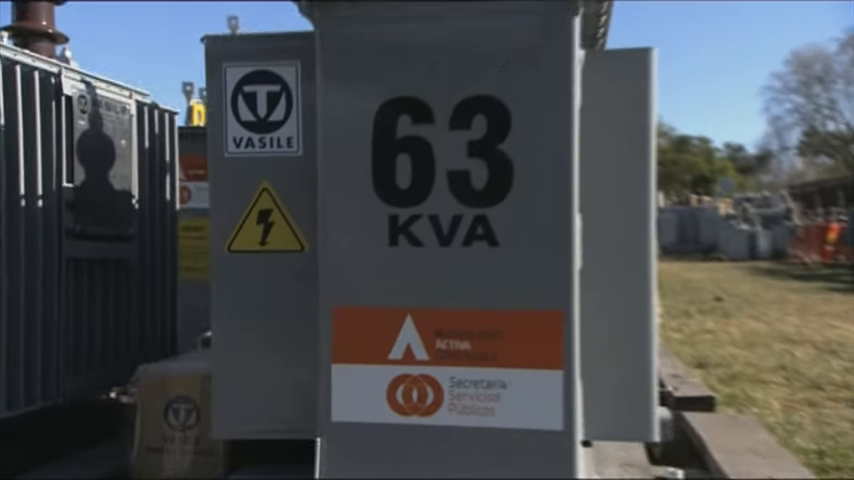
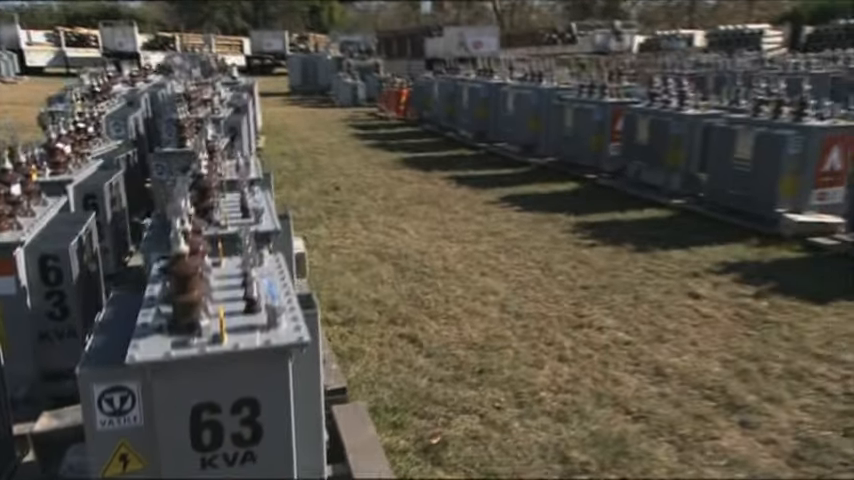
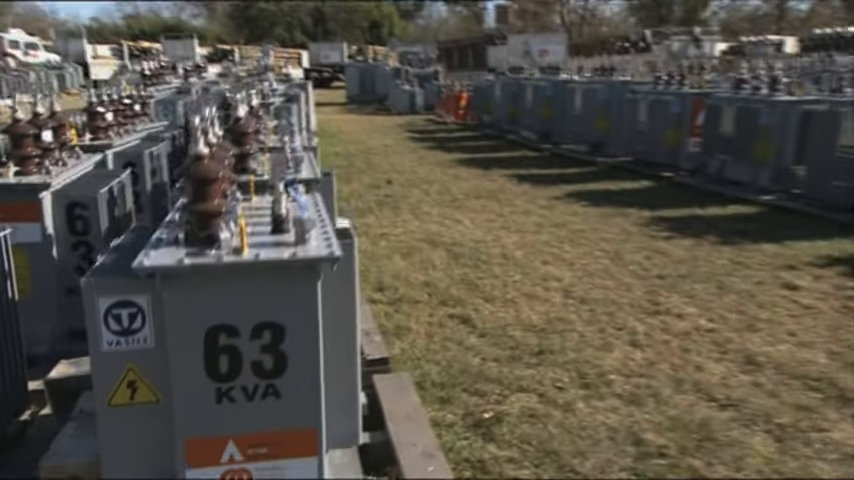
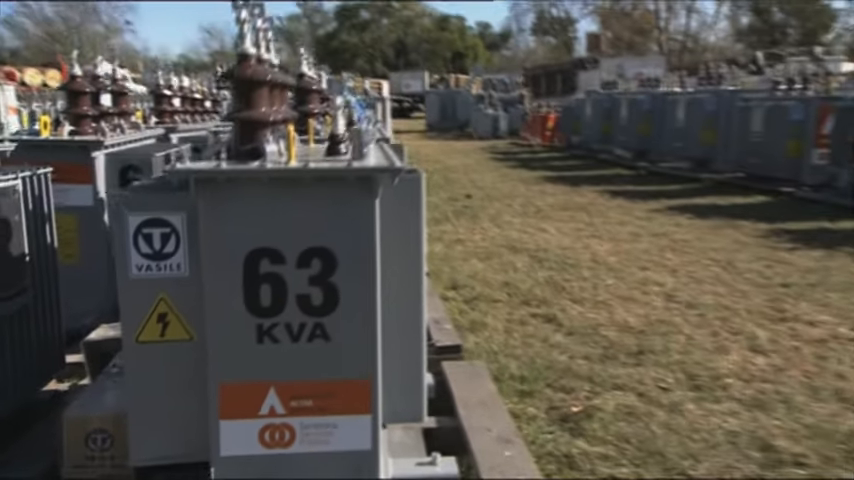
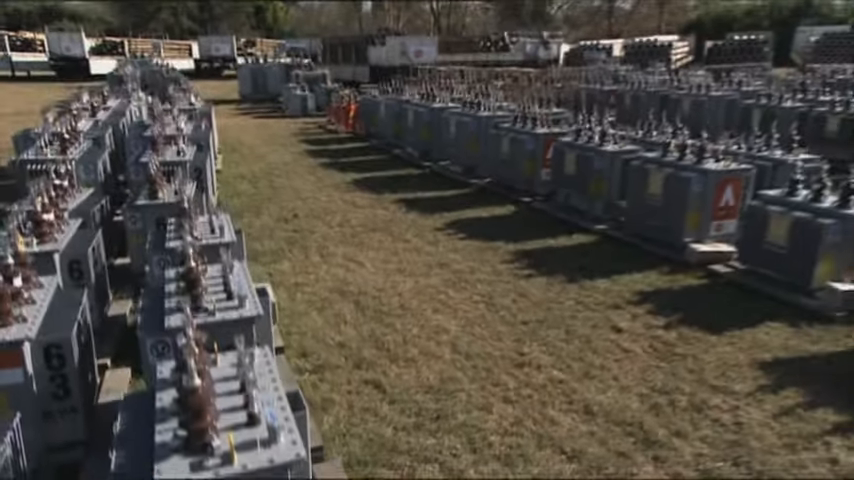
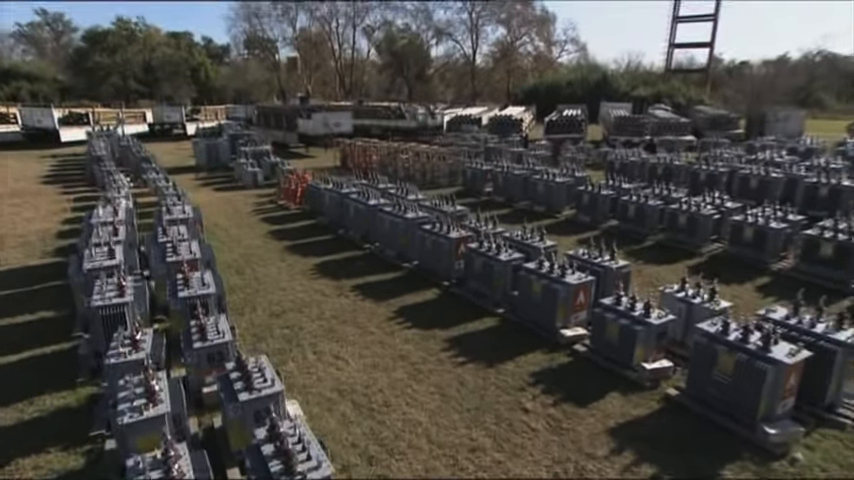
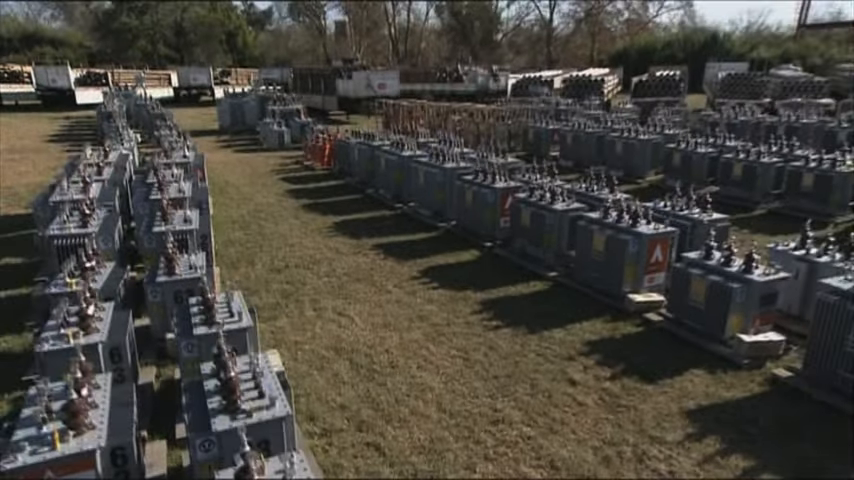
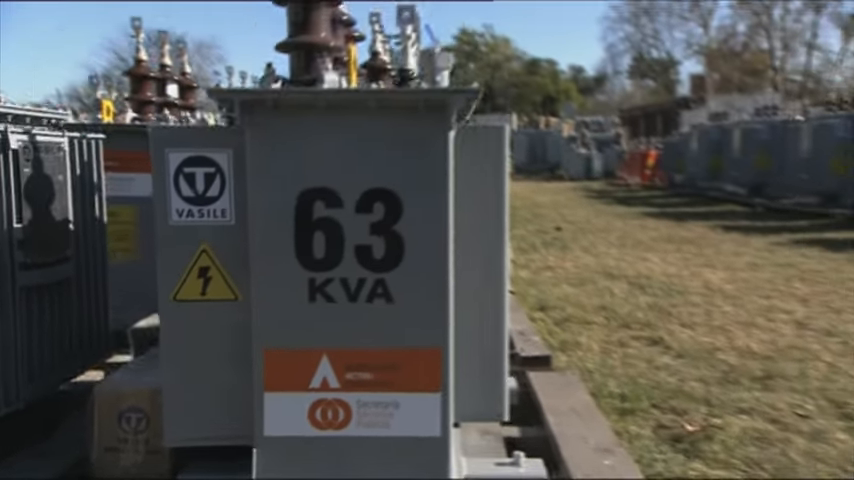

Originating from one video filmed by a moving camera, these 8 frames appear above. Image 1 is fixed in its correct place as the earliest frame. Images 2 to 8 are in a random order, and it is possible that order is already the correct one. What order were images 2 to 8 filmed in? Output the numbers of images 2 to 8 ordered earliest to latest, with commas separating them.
8, 4, 3, 2, 5, 7, 6
